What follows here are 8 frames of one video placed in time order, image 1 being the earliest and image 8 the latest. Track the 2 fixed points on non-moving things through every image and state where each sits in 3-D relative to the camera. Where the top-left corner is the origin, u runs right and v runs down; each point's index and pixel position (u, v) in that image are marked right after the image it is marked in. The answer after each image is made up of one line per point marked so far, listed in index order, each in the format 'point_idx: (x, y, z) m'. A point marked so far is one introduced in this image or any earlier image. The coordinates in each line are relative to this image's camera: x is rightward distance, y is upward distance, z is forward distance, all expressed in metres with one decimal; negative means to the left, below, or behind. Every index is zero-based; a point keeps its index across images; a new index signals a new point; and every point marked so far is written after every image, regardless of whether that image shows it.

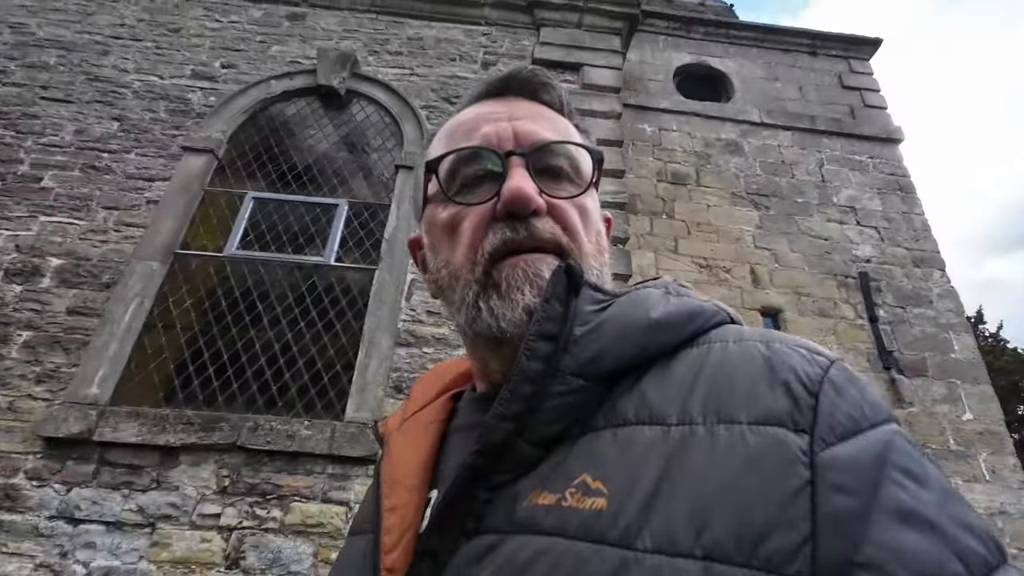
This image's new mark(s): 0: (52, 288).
0: (-2.7, 0.0, +2.8) m
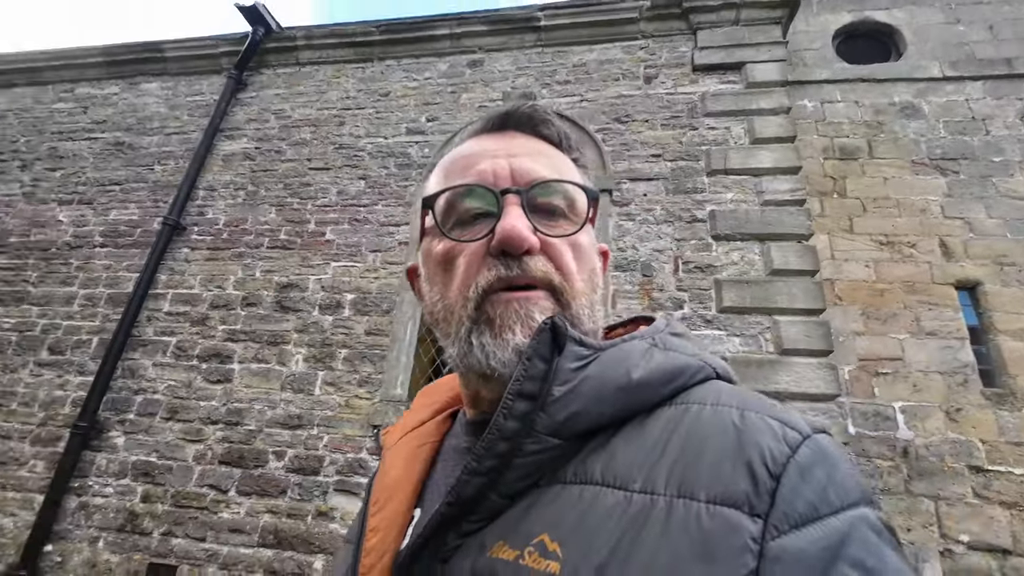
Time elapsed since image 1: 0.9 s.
0: (-1.3, -0.2, +3.9) m
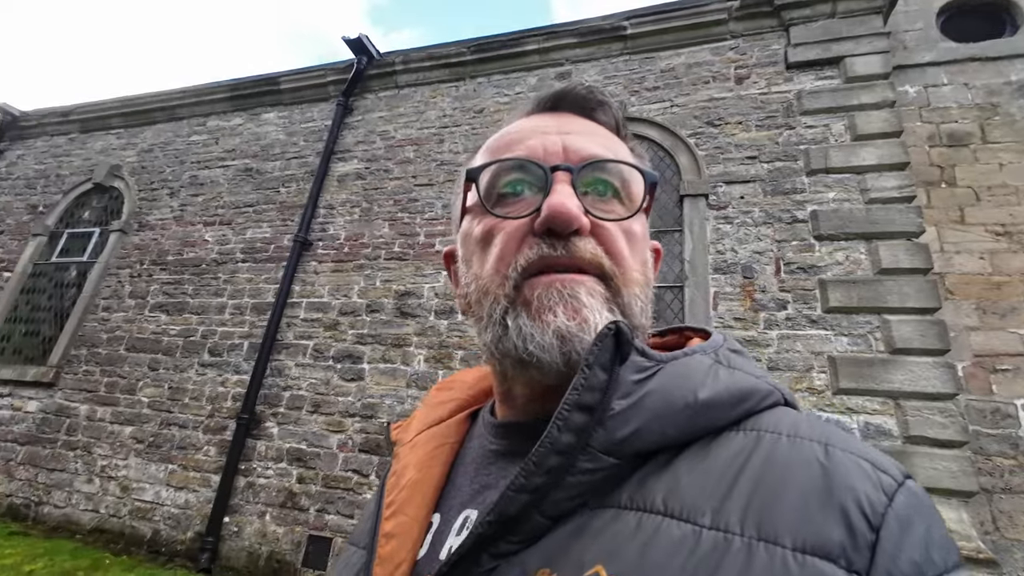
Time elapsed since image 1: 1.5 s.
0: (-0.4, -0.3, +4.3) m
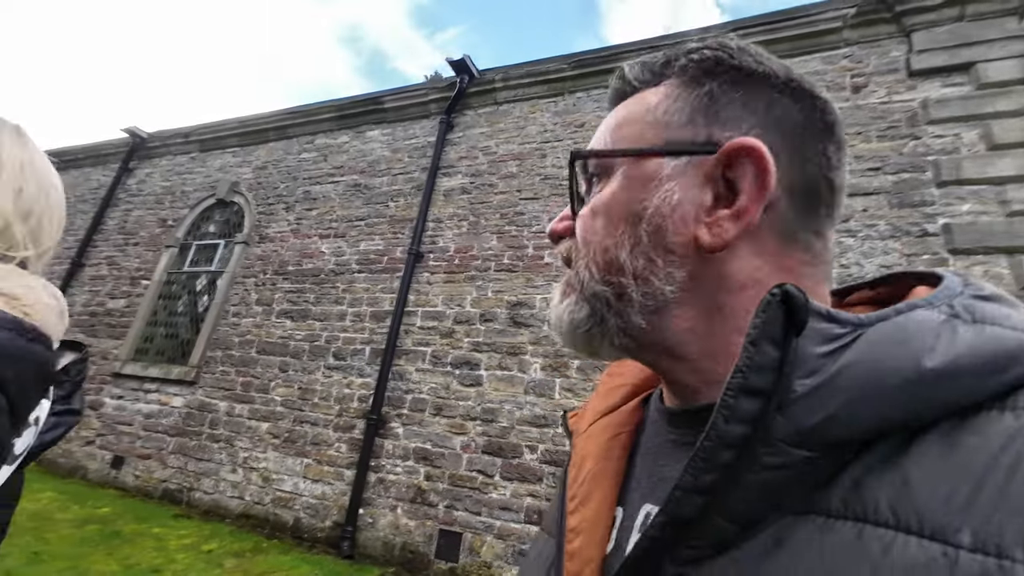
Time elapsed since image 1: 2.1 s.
0: (+0.6, -0.4, +4.5) m
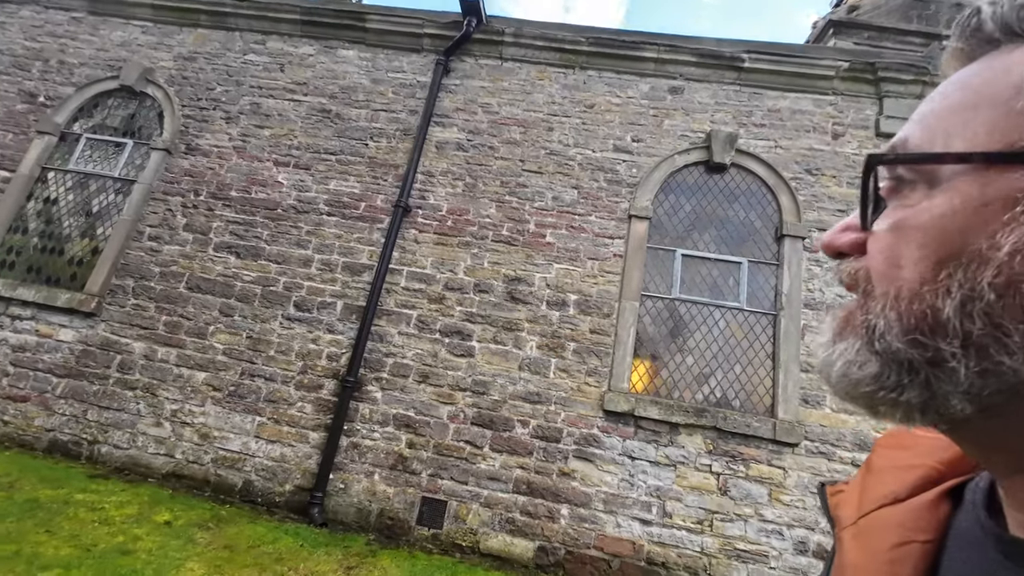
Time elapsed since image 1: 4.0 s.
0: (+0.6, -0.2, +4.6) m
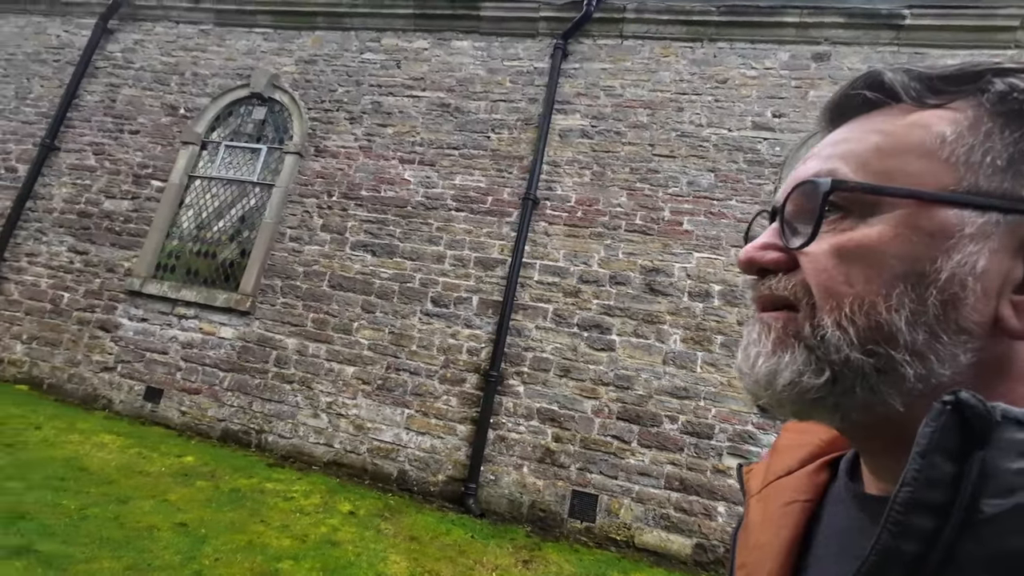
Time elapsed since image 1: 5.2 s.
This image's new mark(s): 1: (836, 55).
0: (+1.9, -0.2, +4.4) m
1: (+3.2, +2.3, +4.8) m
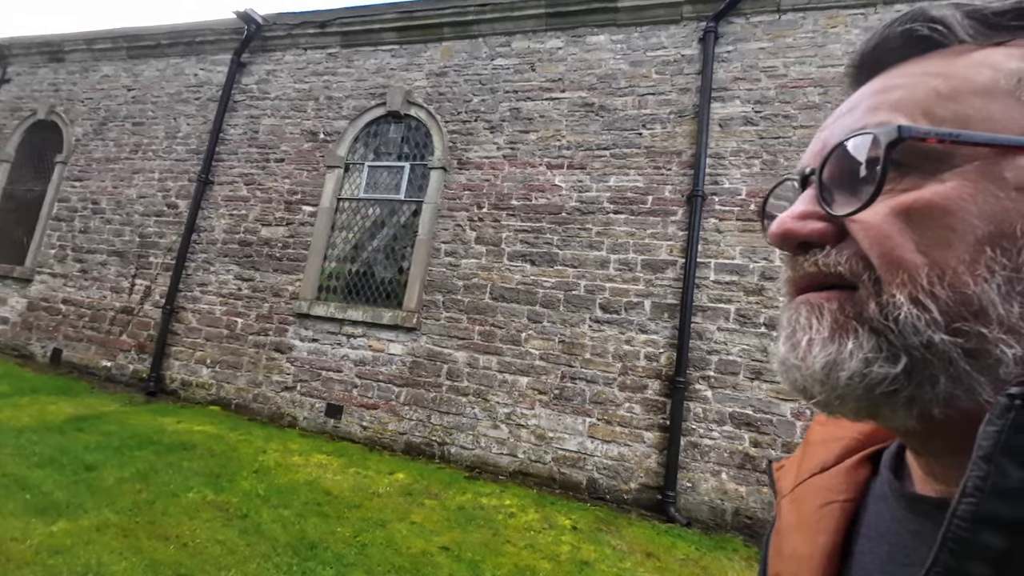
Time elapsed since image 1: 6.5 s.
0: (+3.6, -0.1, +4.1) m
1: (+4.7, +2.5, +4.3) m
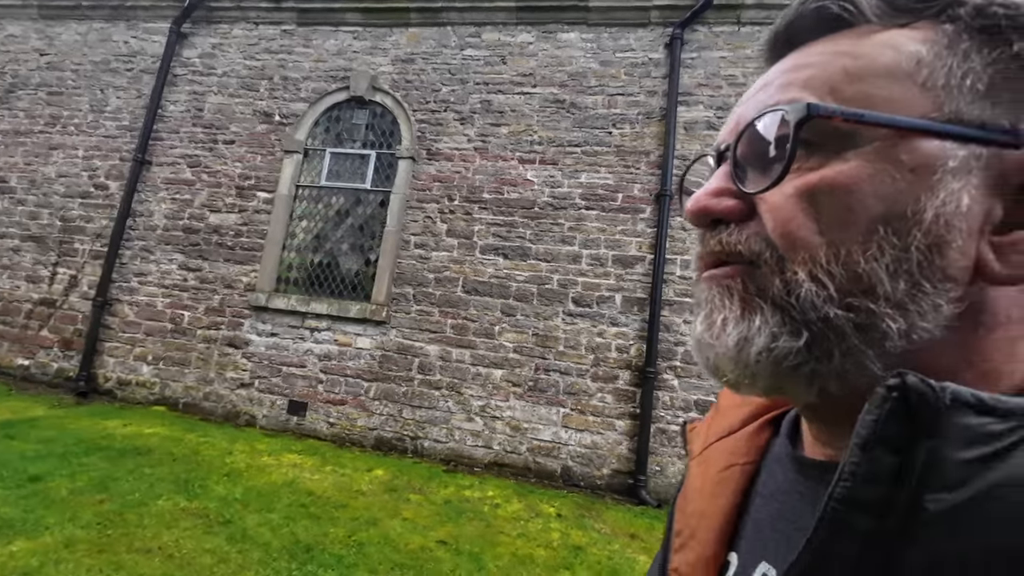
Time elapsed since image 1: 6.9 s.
0: (+3.4, 0.0, +4.6) m
1: (+4.5, +2.5, +4.9) m
